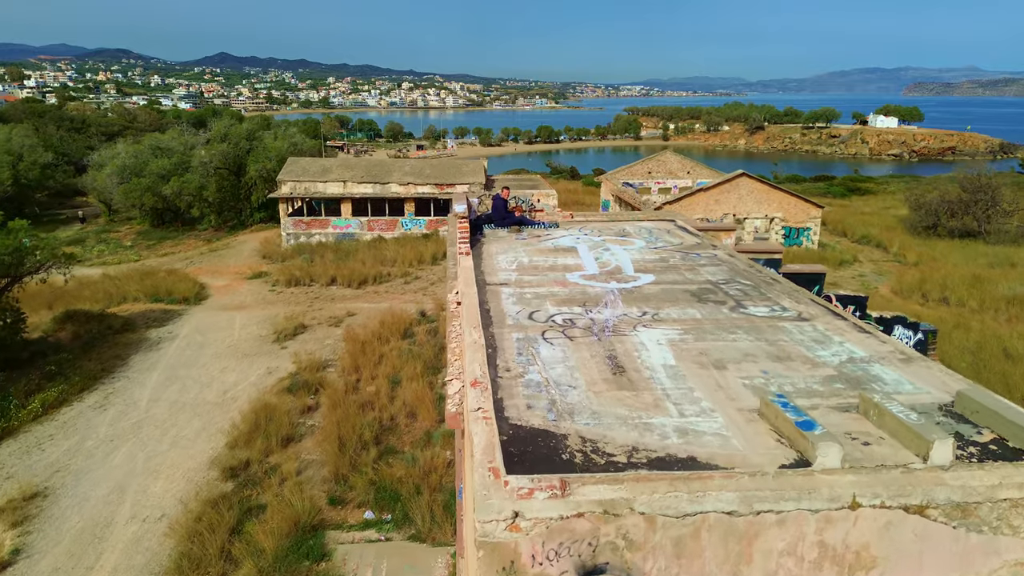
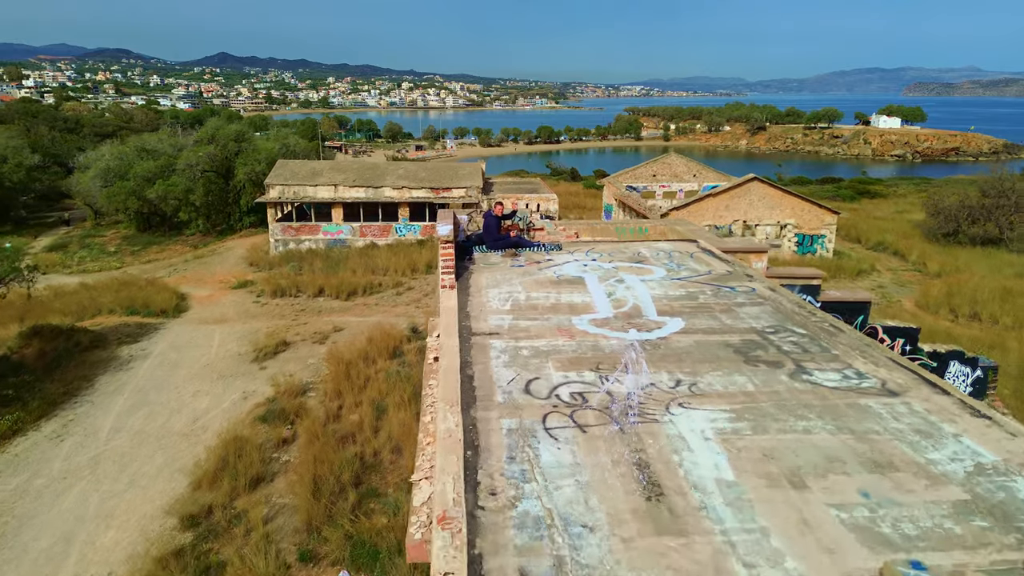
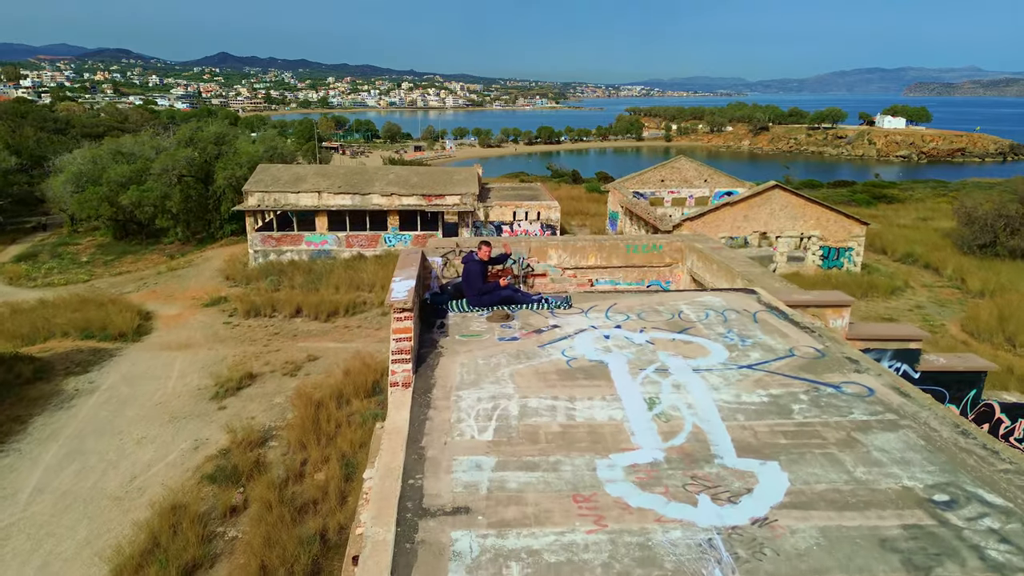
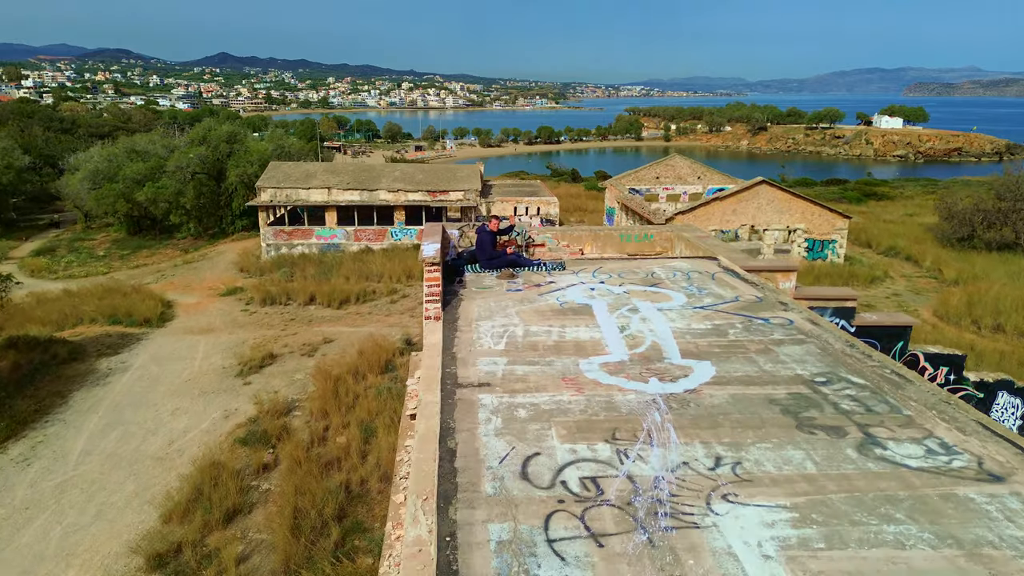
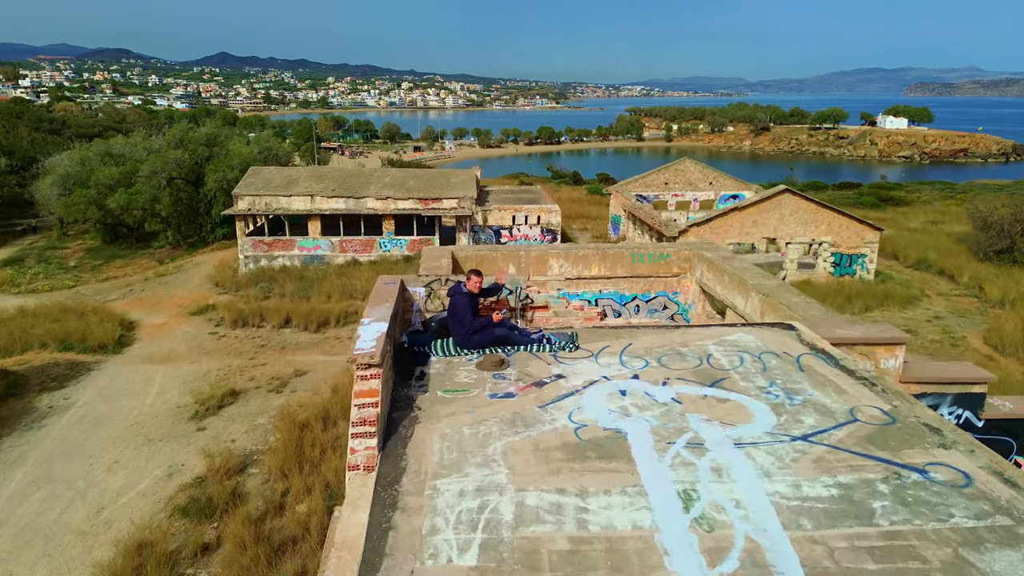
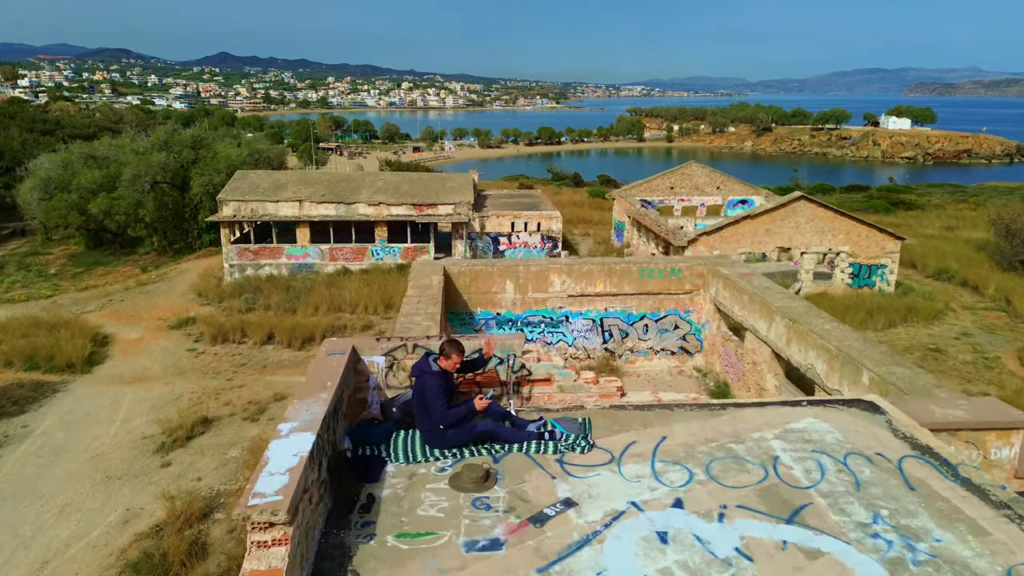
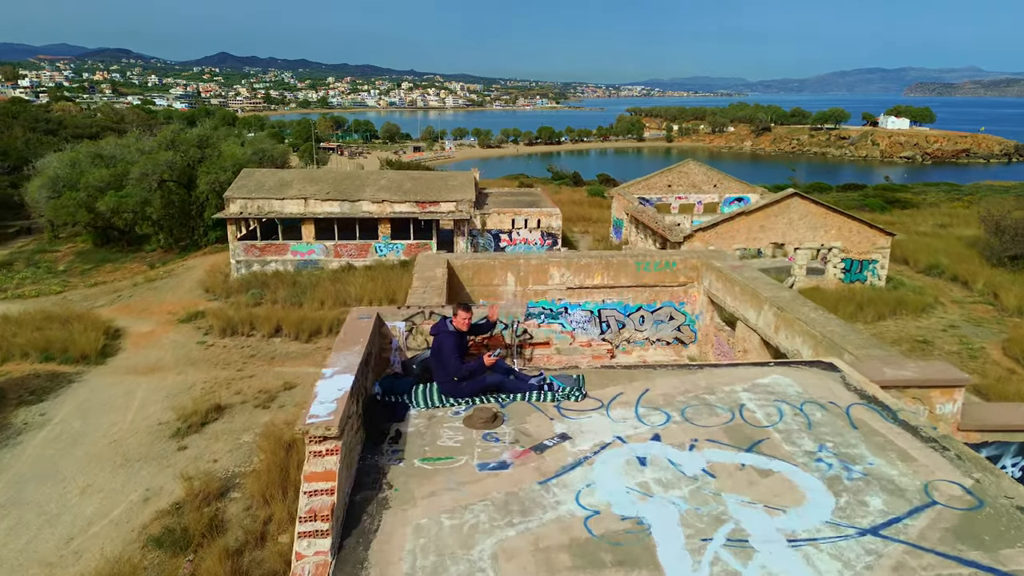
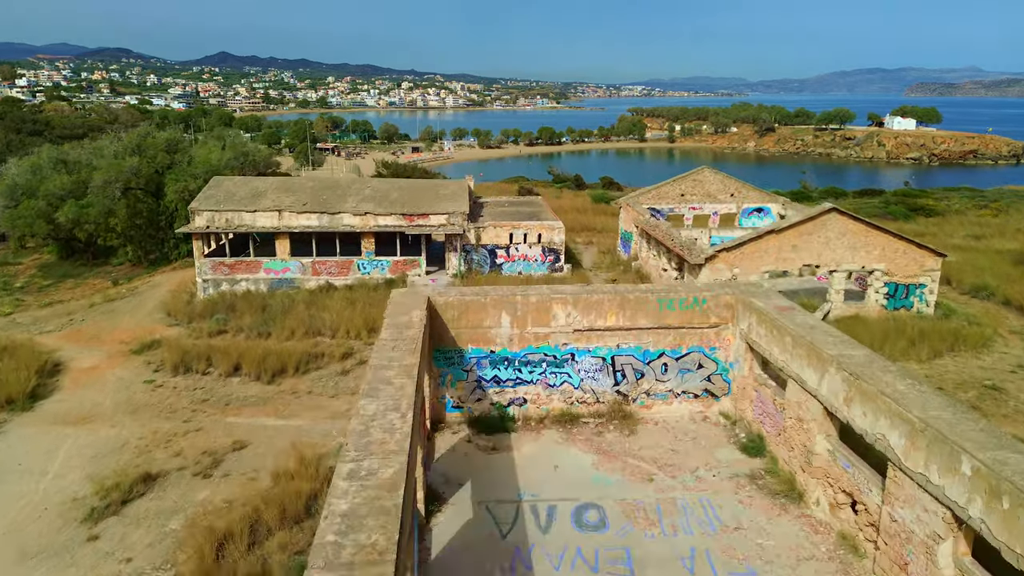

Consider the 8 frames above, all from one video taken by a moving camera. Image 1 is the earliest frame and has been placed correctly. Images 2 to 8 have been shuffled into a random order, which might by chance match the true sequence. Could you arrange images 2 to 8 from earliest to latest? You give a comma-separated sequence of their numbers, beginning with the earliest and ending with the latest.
2, 4, 3, 5, 7, 6, 8
